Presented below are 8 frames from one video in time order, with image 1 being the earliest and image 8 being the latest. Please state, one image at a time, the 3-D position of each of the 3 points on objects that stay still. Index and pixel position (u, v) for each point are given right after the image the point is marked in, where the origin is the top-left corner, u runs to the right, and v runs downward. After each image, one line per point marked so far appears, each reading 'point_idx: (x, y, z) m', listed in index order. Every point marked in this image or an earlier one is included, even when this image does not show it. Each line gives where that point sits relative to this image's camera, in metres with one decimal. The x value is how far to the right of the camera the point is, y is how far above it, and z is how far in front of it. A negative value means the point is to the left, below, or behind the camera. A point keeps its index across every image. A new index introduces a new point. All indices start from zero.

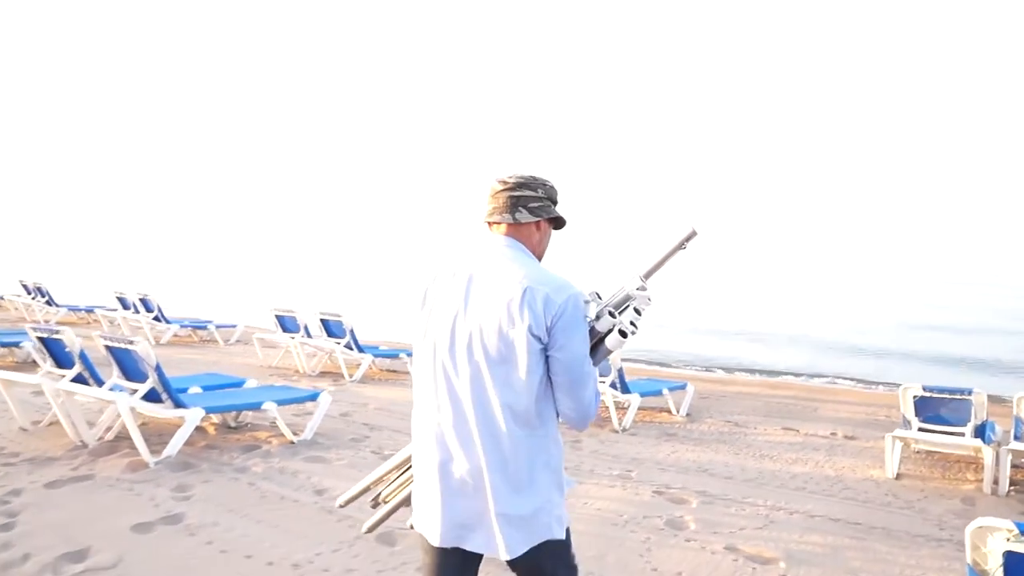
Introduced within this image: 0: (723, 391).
0: (+2.1, -1.2, +11.3) m
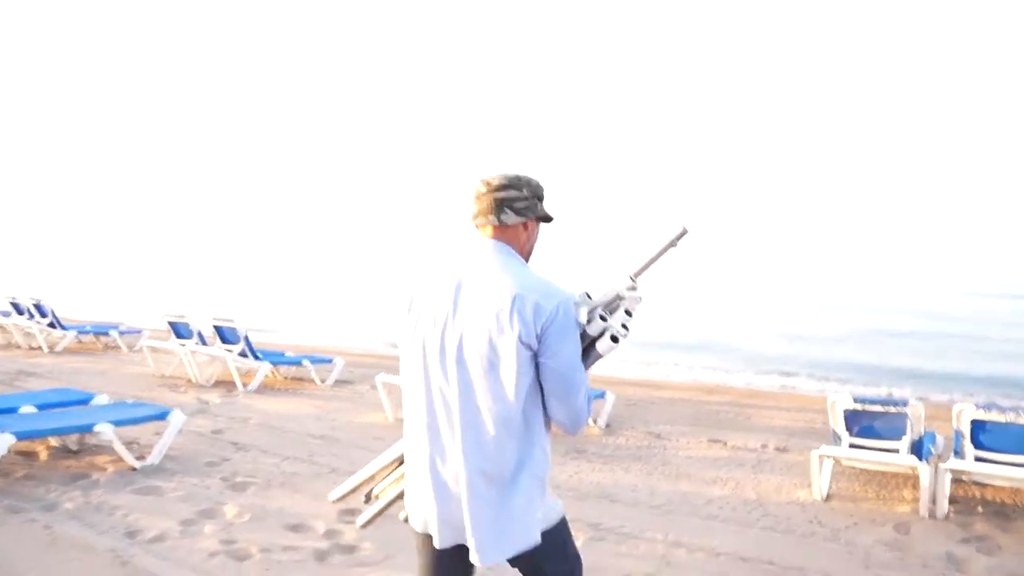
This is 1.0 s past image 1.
0: (+1.2, -1.1, +10.6) m
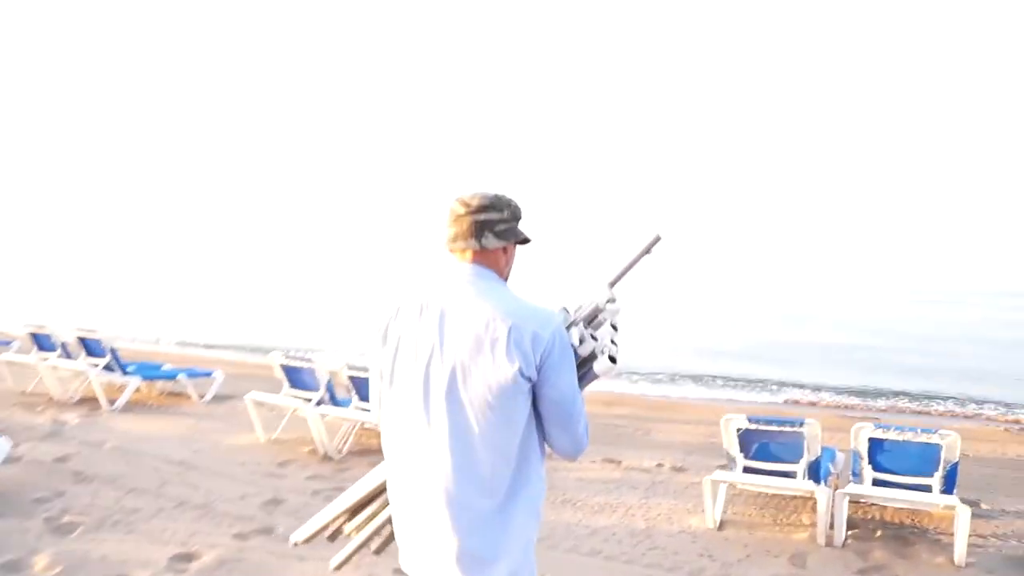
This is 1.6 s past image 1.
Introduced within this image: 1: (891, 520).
0: (+0.2, -1.2, +10.1) m
1: (+2.2, -1.3, +5.8) m
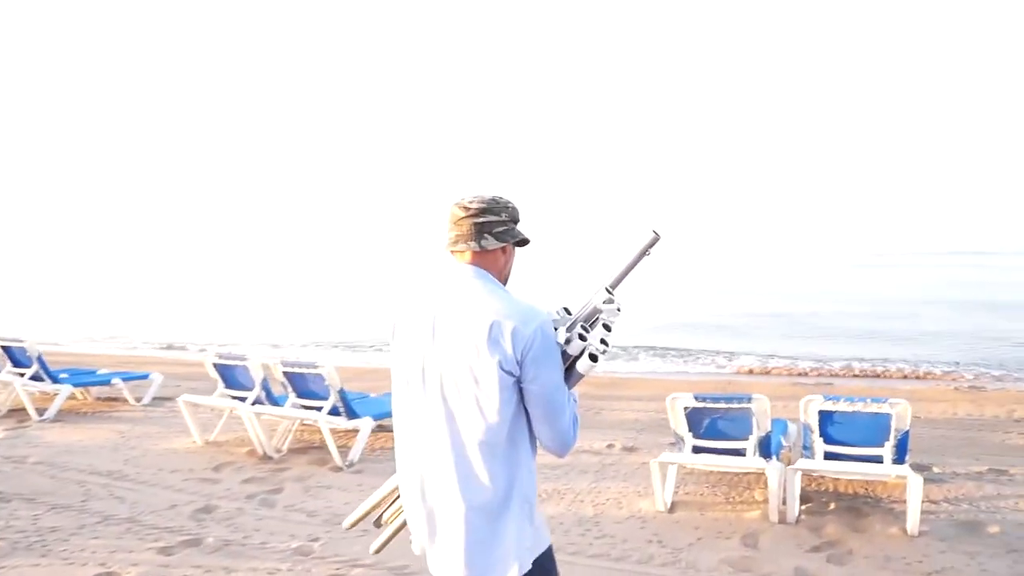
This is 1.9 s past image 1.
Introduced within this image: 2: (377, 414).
0: (-0.3, -1.1, +9.9) m
1: (+1.9, -1.1, +5.7) m
2: (-0.9, -0.8, +6.9) m
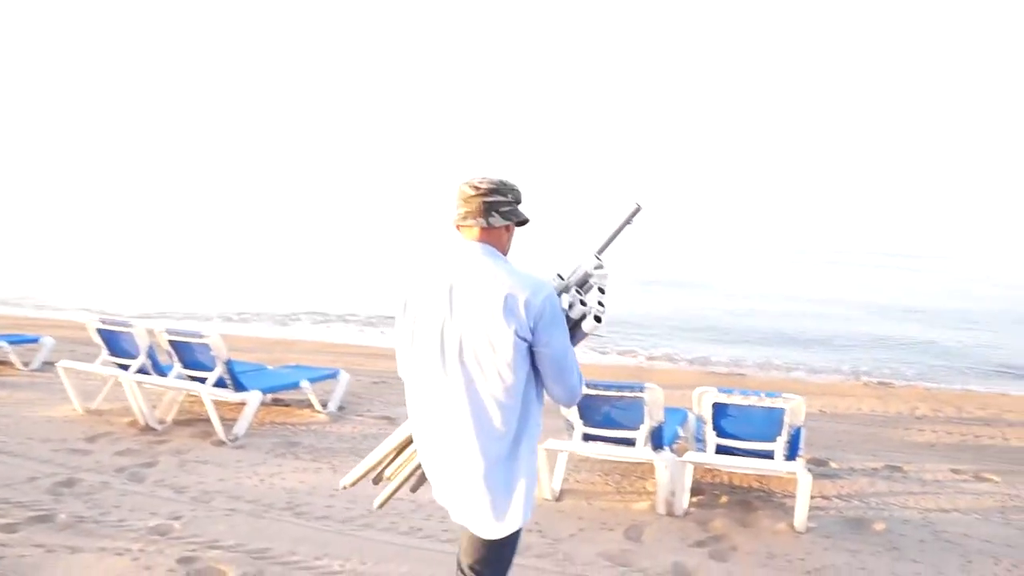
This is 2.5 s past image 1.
0: (-1.2, -0.8, +9.7) m
1: (+1.3, -1.1, +5.7) m
2: (-1.6, -0.6, +6.6) m
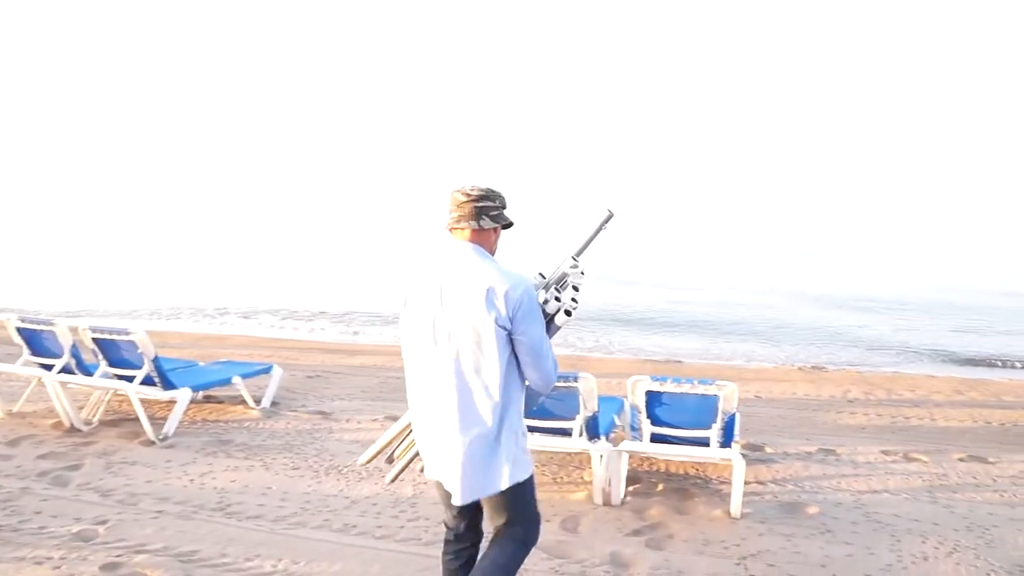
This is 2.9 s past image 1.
0: (-1.8, -0.7, +9.6) m
1: (+0.9, -1.0, +5.7) m
2: (-2.0, -0.6, +6.5) m
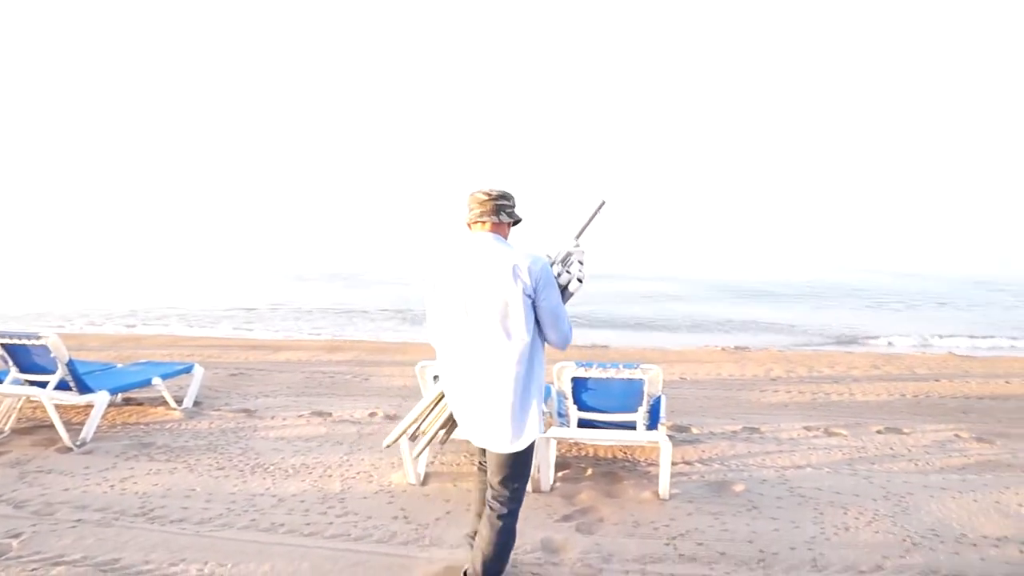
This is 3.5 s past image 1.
0: (-2.5, -0.7, +9.4) m
1: (+0.5, -0.9, +5.7) m
2: (-2.4, -0.6, +6.3) m
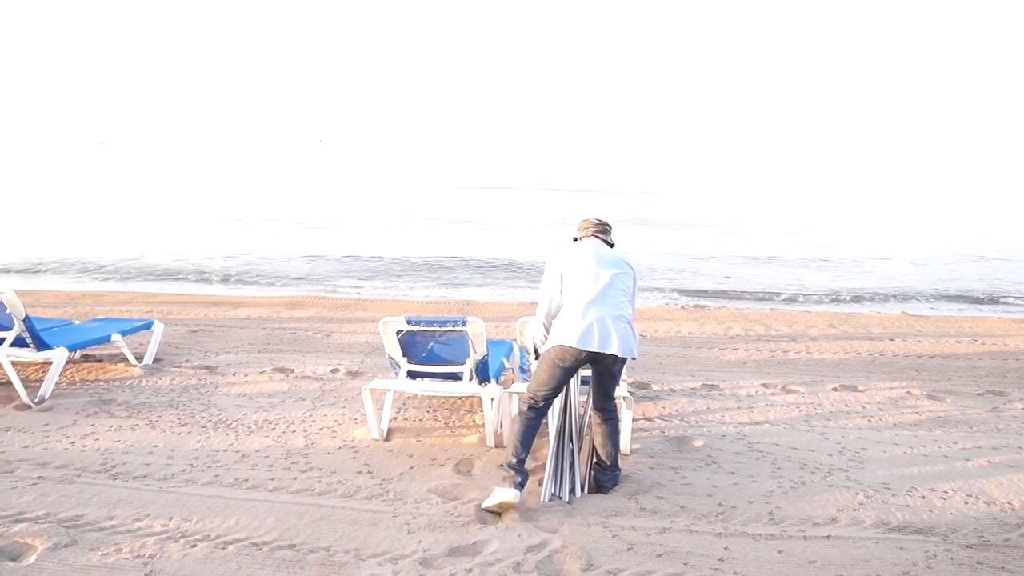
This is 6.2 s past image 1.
0: (-2.8, -0.3, +9.3) m
1: (+0.3, -0.7, +5.8) m
2: (-2.7, -0.3, +6.2) m
